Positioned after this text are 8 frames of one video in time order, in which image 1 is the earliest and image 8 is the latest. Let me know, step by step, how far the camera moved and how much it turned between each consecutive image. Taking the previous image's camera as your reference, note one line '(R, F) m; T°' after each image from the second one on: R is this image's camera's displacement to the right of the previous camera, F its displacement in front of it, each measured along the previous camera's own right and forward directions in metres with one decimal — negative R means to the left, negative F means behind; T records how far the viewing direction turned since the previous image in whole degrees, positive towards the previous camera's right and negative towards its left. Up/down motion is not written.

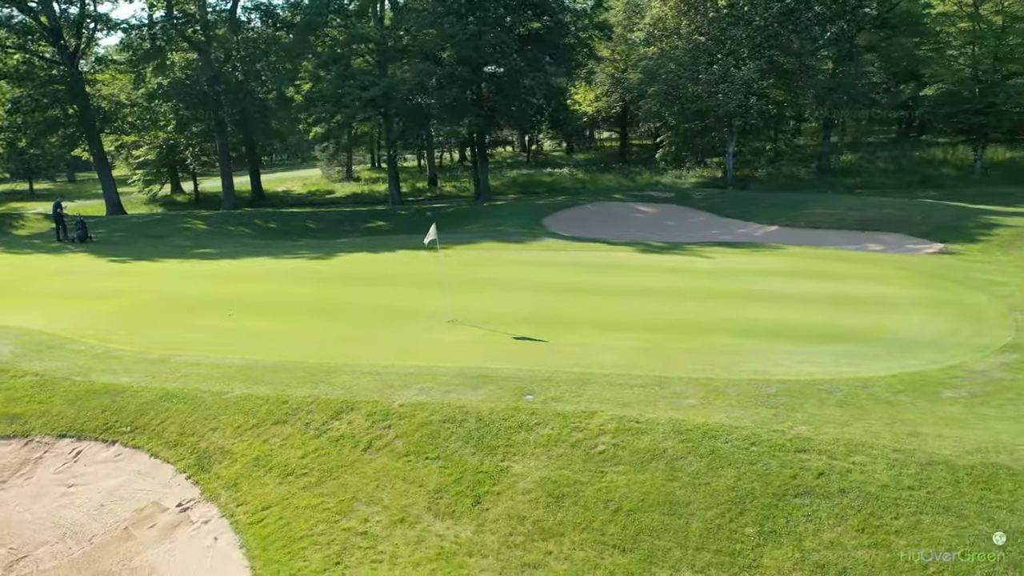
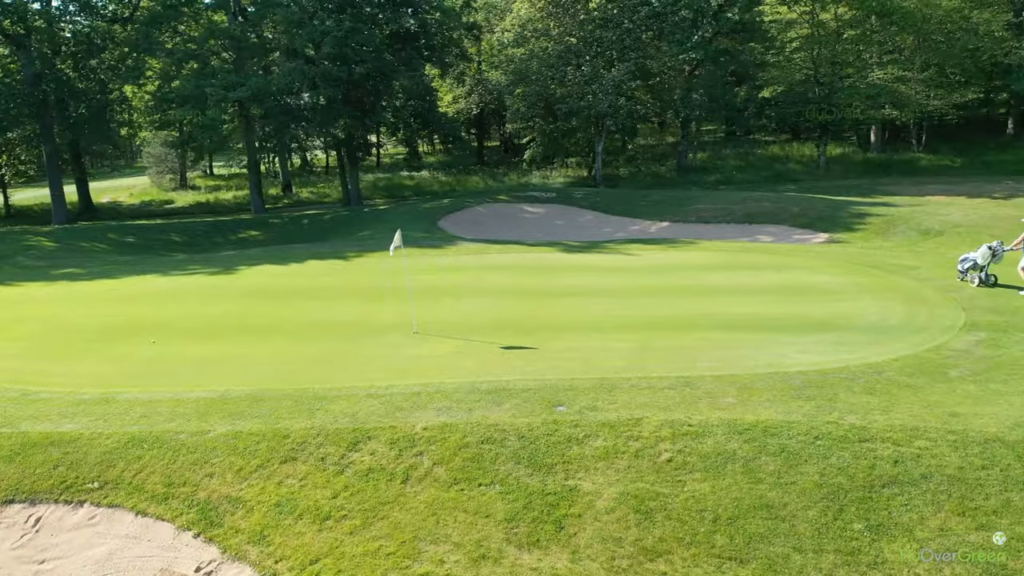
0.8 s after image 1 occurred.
(-2.1, +0.8) m; +12°
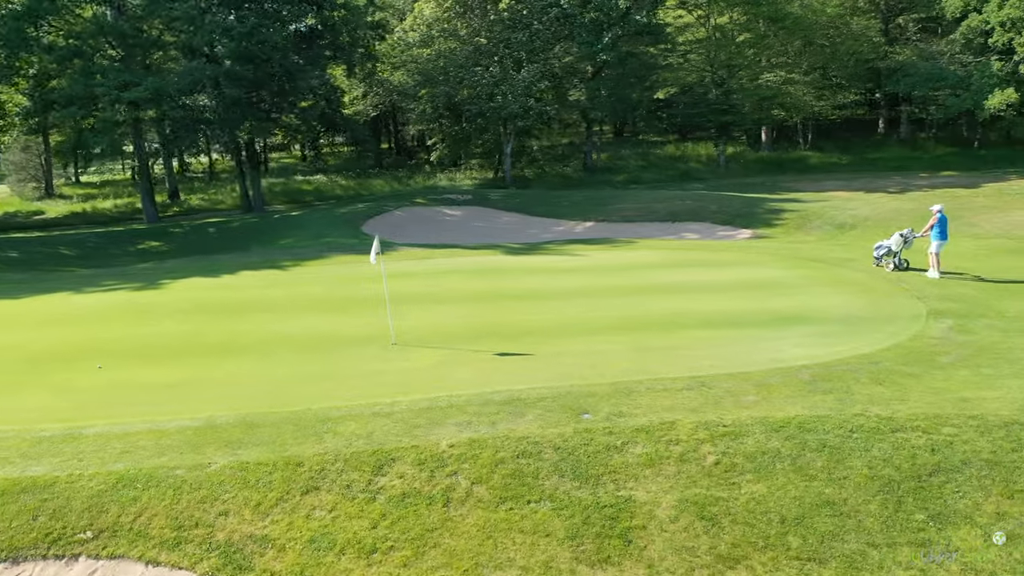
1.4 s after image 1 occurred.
(-1.4, +0.5) m; +9°
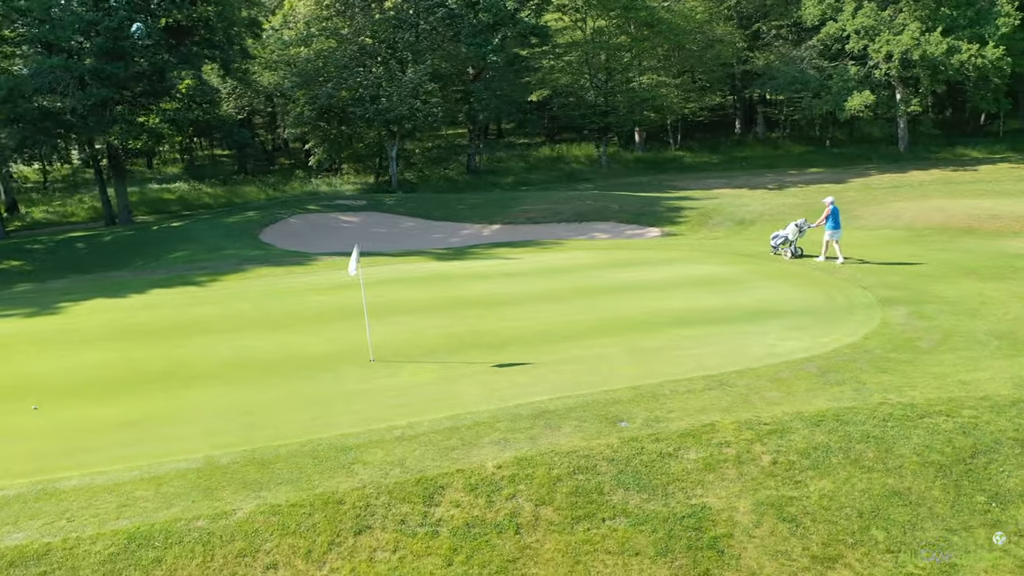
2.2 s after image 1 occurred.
(-1.8, +0.6) m; +11°
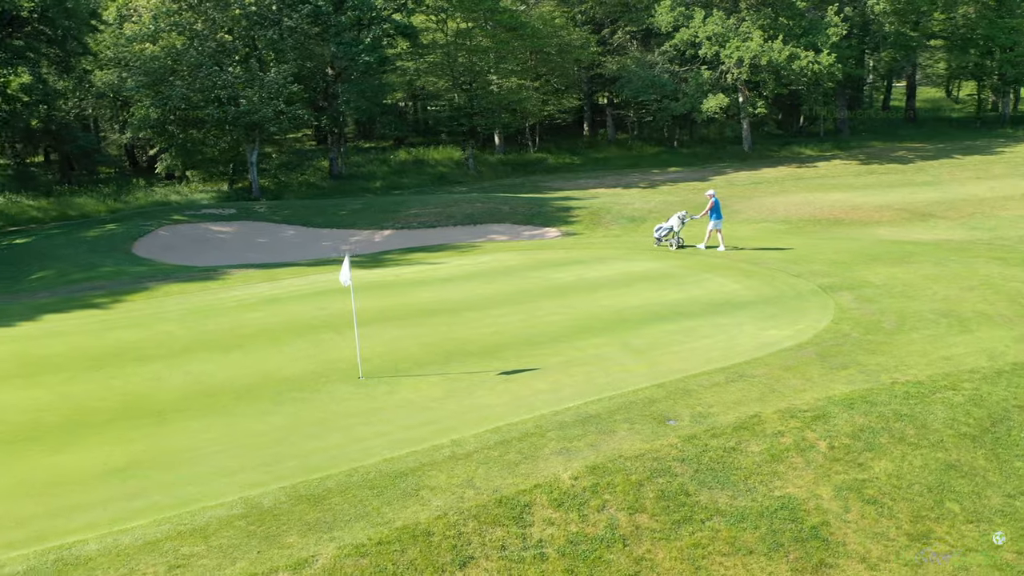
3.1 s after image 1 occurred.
(-2.1, +0.6) m; +13°
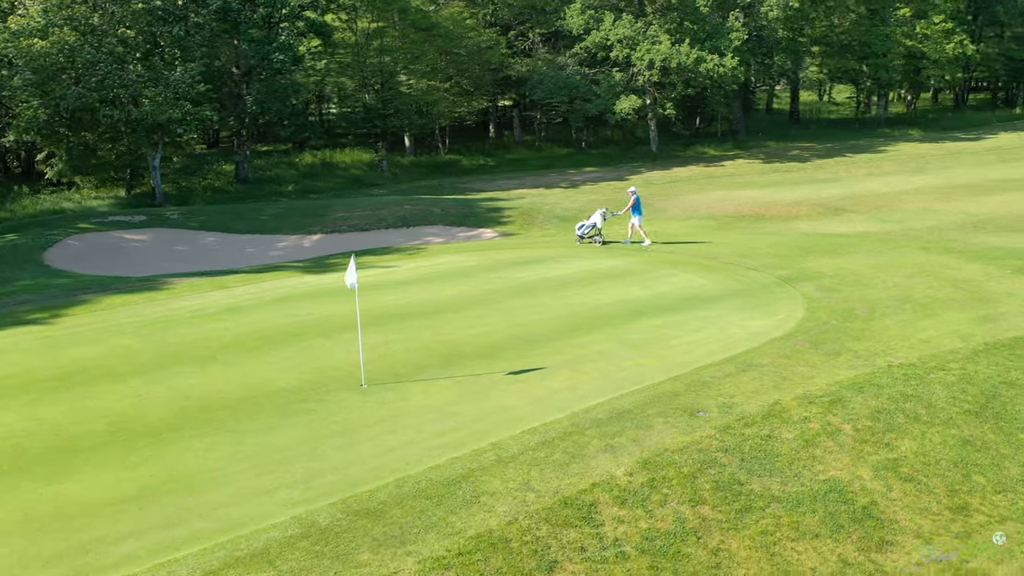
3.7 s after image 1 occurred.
(-1.4, +0.3) m; +8°
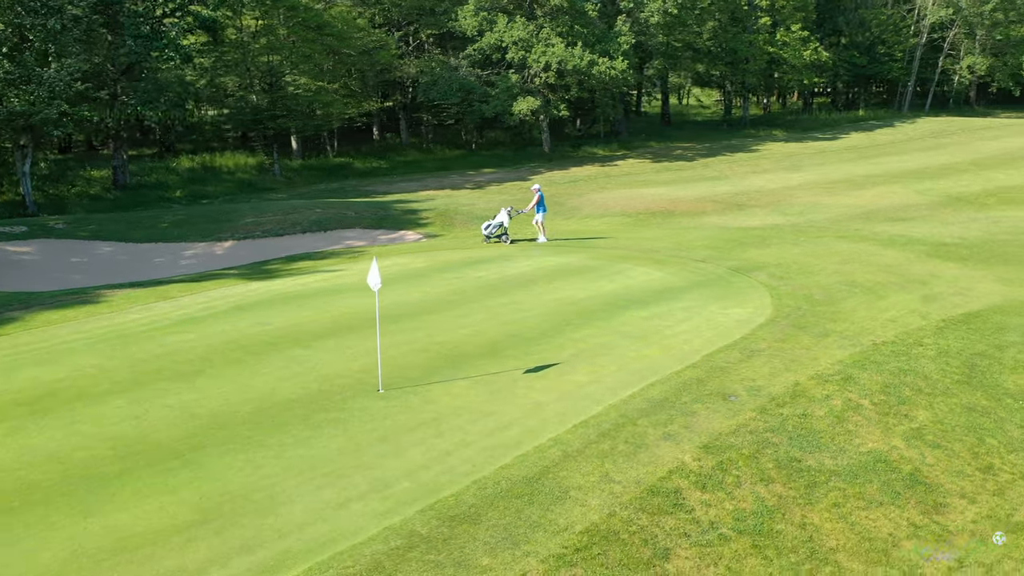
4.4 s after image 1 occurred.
(-1.7, +0.2) m; +10°
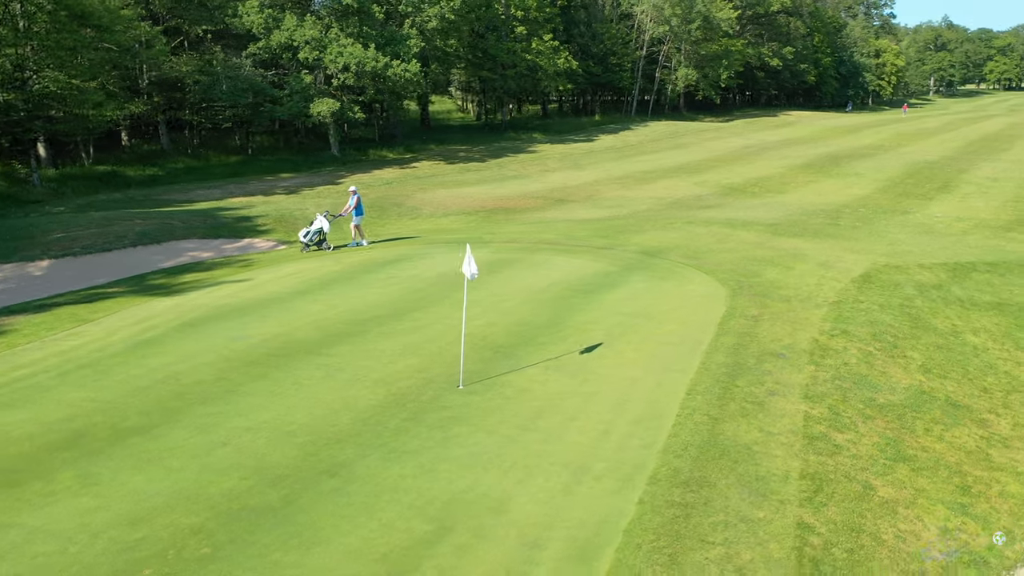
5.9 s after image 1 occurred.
(-3.7, +0.6) m; +20°
